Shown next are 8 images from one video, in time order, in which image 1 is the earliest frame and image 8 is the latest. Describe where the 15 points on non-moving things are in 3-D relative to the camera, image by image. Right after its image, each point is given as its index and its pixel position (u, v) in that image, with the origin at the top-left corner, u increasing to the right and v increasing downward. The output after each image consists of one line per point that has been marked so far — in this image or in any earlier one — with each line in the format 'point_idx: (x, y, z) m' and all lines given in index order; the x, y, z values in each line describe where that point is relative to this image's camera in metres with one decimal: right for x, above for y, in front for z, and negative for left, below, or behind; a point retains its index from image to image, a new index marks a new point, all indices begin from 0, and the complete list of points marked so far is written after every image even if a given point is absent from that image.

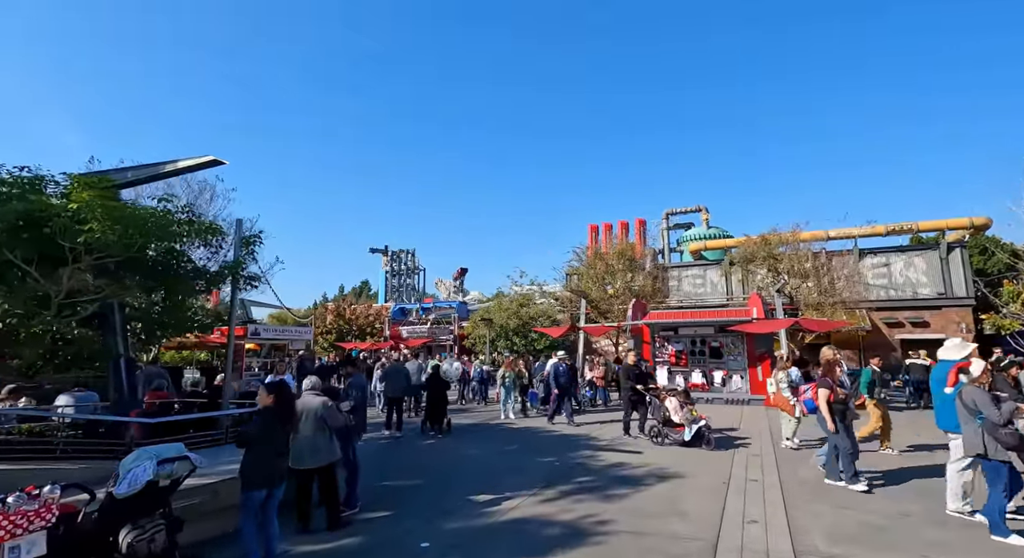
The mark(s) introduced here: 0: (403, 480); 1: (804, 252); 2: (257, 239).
0: (-1.6, -3.0, +8.0) m
1: (+11.1, +1.0, +19.9) m
2: (-4.3, +0.7, +8.8) m
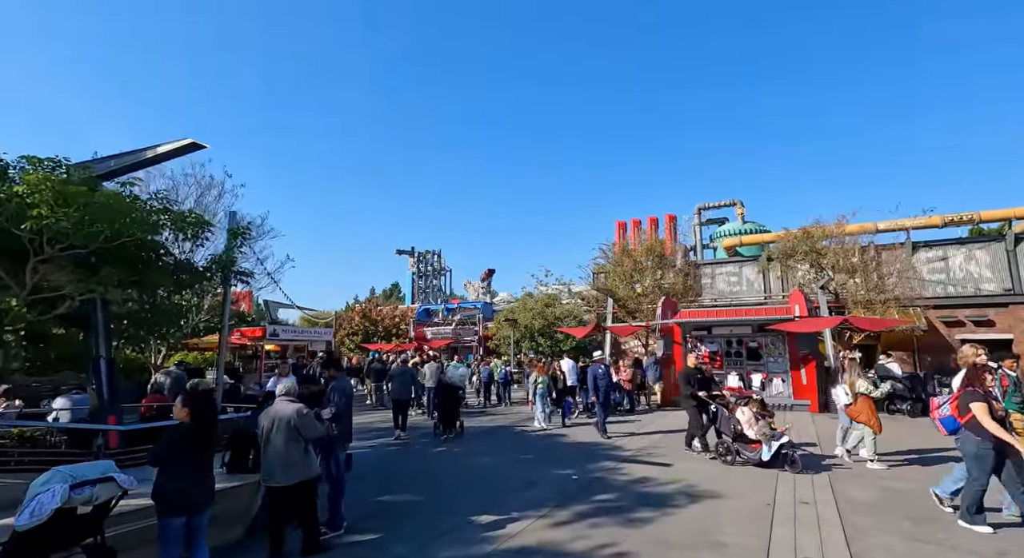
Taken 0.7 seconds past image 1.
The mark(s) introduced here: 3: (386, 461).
0: (-1.5, -2.9, +7.2) m
1: (+11.8, +1.1, +18.4) m
2: (-4.1, +0.8, +8.2) m
3: (-2.3, -3.3, +9.6) m
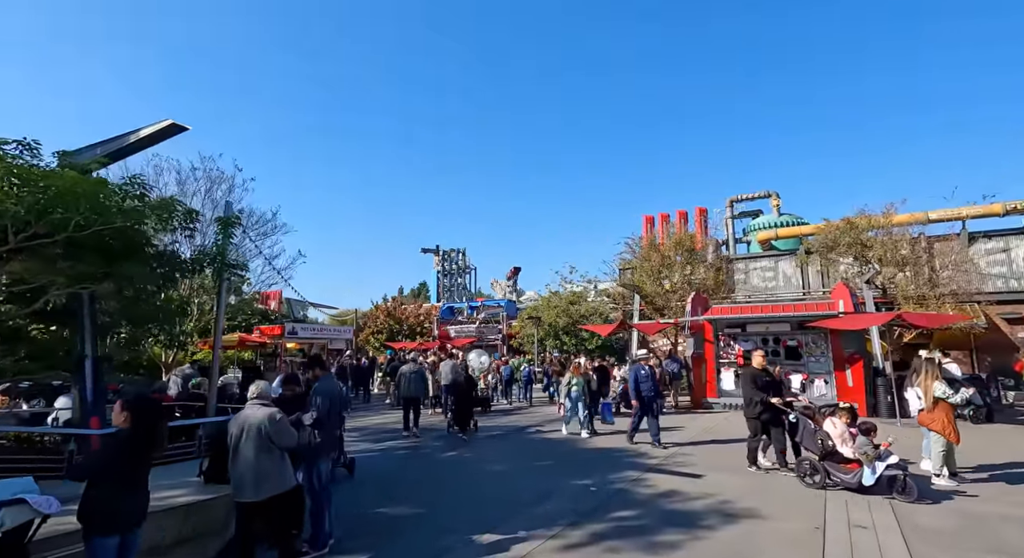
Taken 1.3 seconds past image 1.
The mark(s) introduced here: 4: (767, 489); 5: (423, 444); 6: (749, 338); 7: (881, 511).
0: (-1.4, -2.8, +6.6) m
1: (+12.5, +1.4, +17.1) m
2: (-4.0, +0.8, +7.7) m
3: (-2.0, -3.2, +9.0) m
4: (+3.3, -2.7, +6.9) m
5: (-1.8, -3.4, +11.0) m
6: (+6.8, -1.7, +15.1) m
7: (+4.0, -2.5, +5.8) m
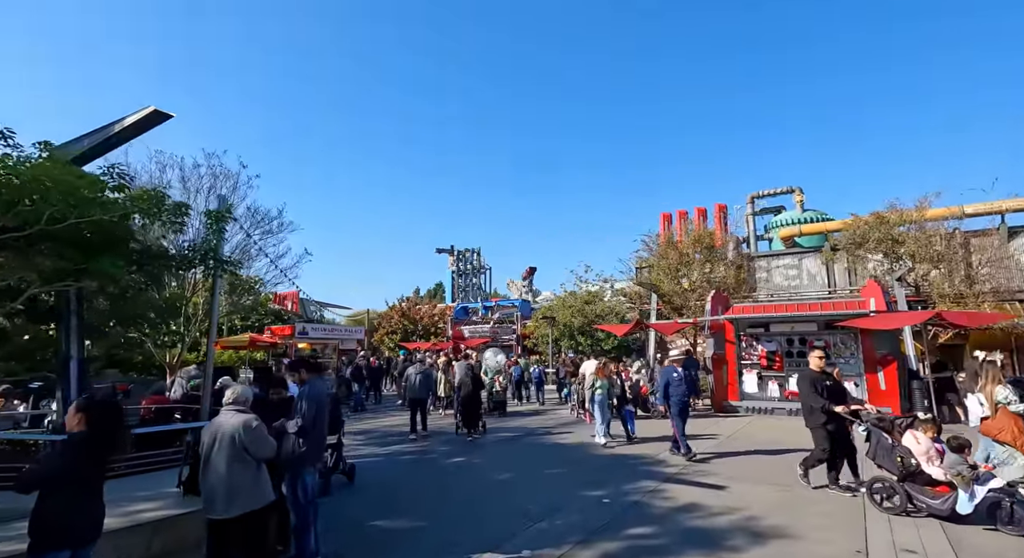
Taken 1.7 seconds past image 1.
0: (-1.3, -2.8, +6.1) m
1: (+12.9, +1.4, +16.2) m
2: (-3.9, +0.9, +7.3) m
3: (-1.9, -3.2, +8.6) m
4: (+3.4, -2.7, +6.3) m
5: (-1.6, -3.4, +10.6) m
6: (+7.1, -1.6, +14.4) m
7: (+4.0, -2.4, +5.1) m
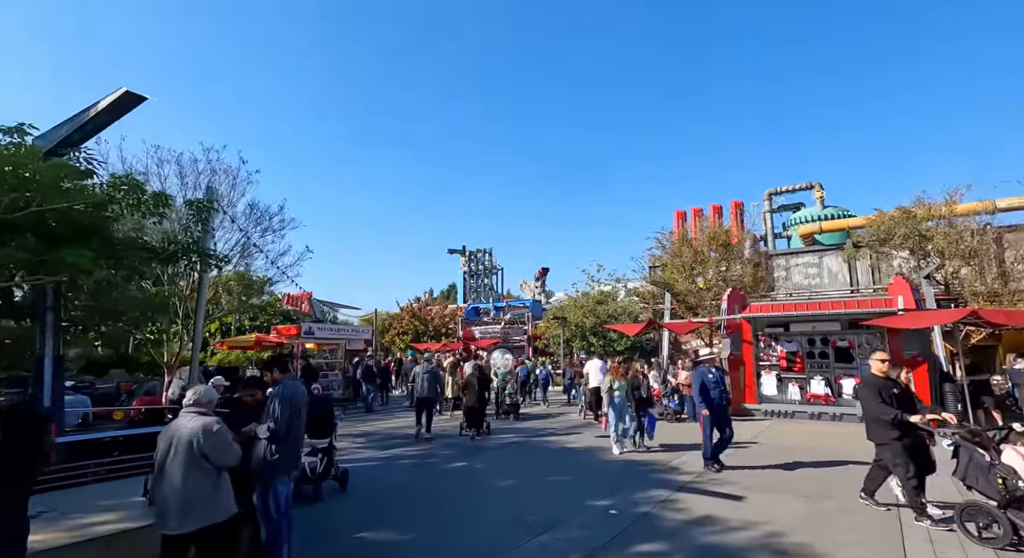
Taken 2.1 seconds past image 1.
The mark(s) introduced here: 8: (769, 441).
0: (-1.3, -2.7, +5.7) m
1: (+13.1, +1.5, +15.4) m
2: (-3.9, +1.0, +7.0) m
3: (-1.8, -3.1, +8.1) m
4: (+3.4, -2.6, +5.8) m
5: (-1.5, -3.3, +10.1) m
6: (+7.3, -1.5, +13.8) m
7: (+4.0, -2.3, +4.6) m
8: (+5.1, -3.2, +10.6) m
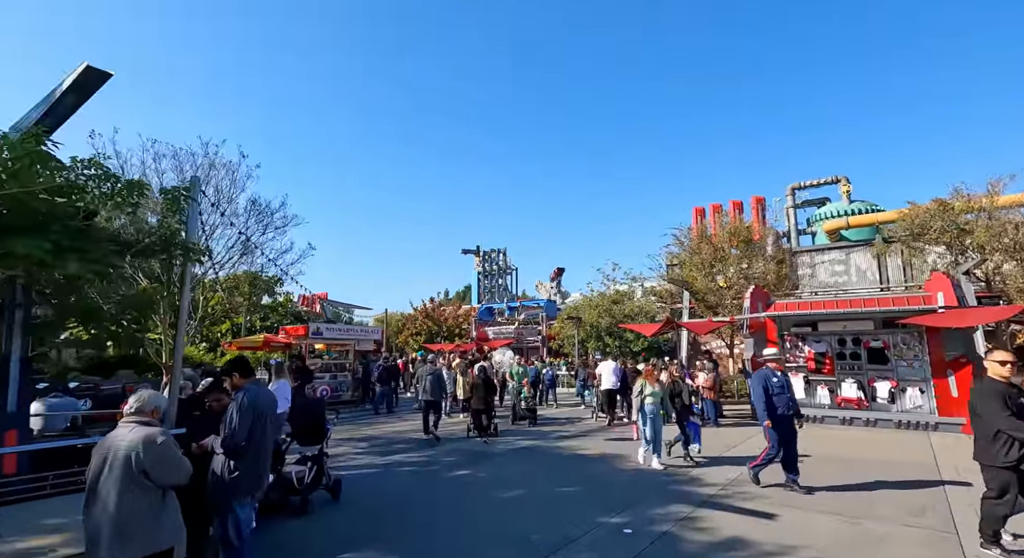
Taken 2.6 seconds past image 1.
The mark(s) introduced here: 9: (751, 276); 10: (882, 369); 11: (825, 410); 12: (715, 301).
0: (-1.3, -2.6, +5.1) m
1: (+13.4, +1.6, +14.4) m
2: (-3.8, +1.0, +6.5) m
3: (-1.7, -3.0, +7.6) m
4: (+3.4, -2.5, +5.1) m
5: (-1.4, -3.2, +9.6) m
6: (+7.5, -1.5, +12.9) m
7: (+4.0, -2.2, +3.8) m
8: (+5.3, -3.2, +9.9) m
9: (+8.9, +0.1, +19.8) m
10: (+8.5, -2.1, +12.2) m
11: (+7.4, -3.1, +12.5) m
12: (+7.6, -0.8, +19.8) m
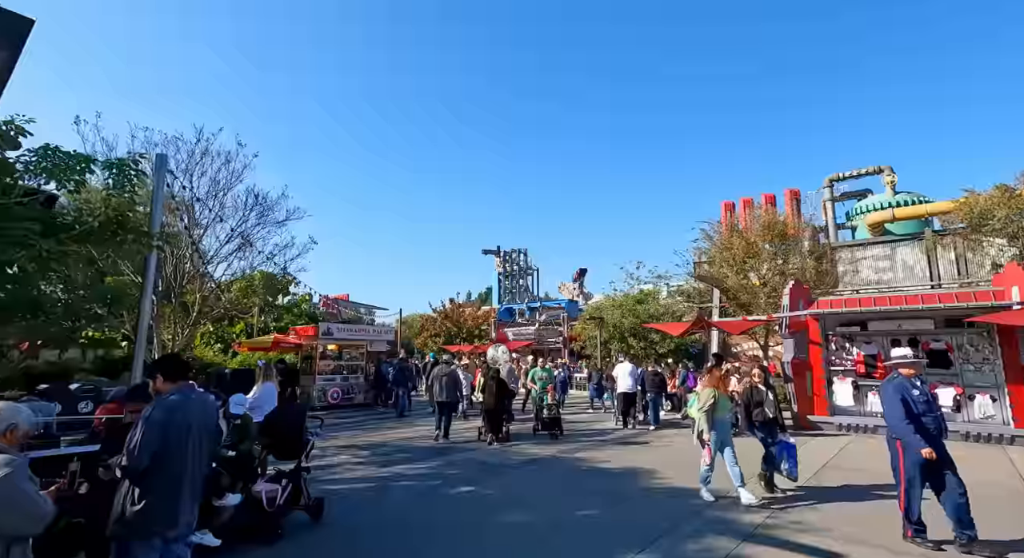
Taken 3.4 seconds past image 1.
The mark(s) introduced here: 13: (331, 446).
0: (-1.3, -2.5, +4.2) m
1: (+13.8, +1.8, +12.8) m
2: (-3.7, +1.1, +5.7) m
3: (-1.6, -2.9, +6.7) m
4: (+3.4, -2.3, +3.9) m
5: (-1.2, -3.1, +8.6) m
6: (+7.9, -1.3, +11.6) m
7: (+3.9, -2.1, +2.7) m
8: (+5.5, -3.0, +8.6) m
9: (+9.6, +0.2, +18.4) m
10: (+8.8, -1.9, +10.8) m
11: (+7.7, -2.9, +11.2) m
12: (+8.2, -0.7, +18.5) m
13: (-3.7, -3.4, +10.9) m
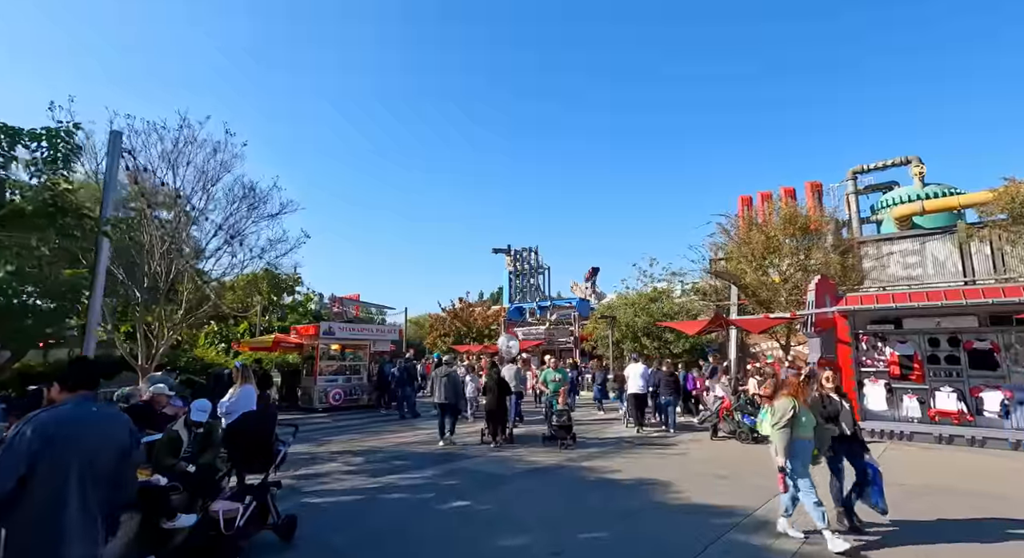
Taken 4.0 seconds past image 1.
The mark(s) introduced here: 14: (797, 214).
0: (-1.4, -2.4, +3.5) m
1: (+13.9, +1.9, +11.8) m
2: (-3.8, +1.2, +5.1) m
3: (-1.6, -2.8, +6.0) m
4: (+3.3, -2.2, +3.1) m
5: (-1.1, -3.0, +7.9) m
6: (+8.0, -1.2, +10.7) m
7: (+3.8, -2.0, +1.9) m
8: (+5.5, -2.9, +7.8) m
9: (+9.8, +0.3, +17.5) m
10: (+8.9, -1.8, +9.9) m
11: (+7.8, -2.8, +10.3) m
12: (+8.5, -0.6, +17.6) m
13: (-3.6, -3.3, +10.2) m
14: (+9.6, +2.1, +18.0) m
